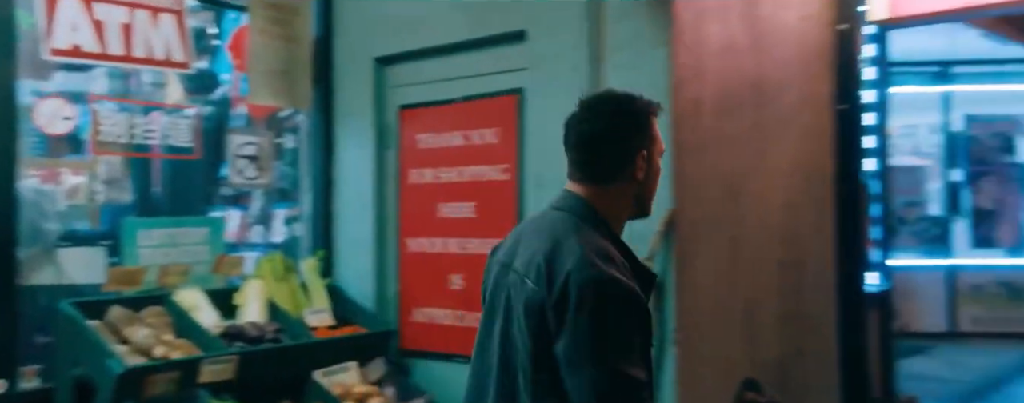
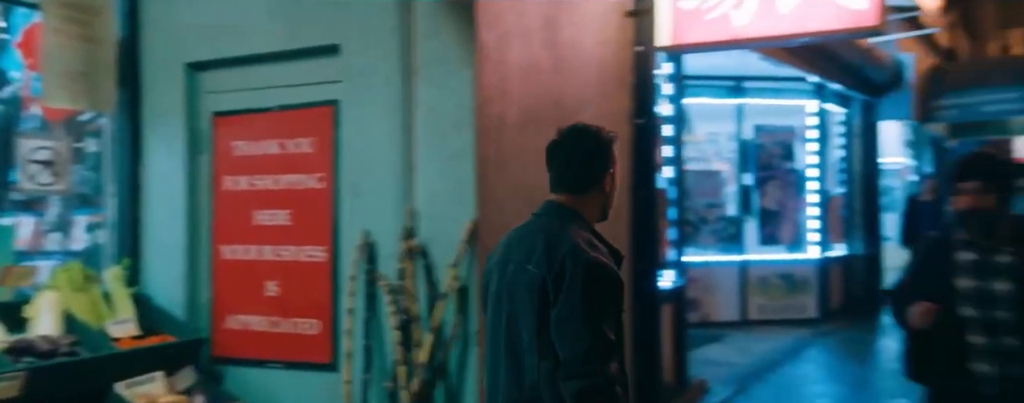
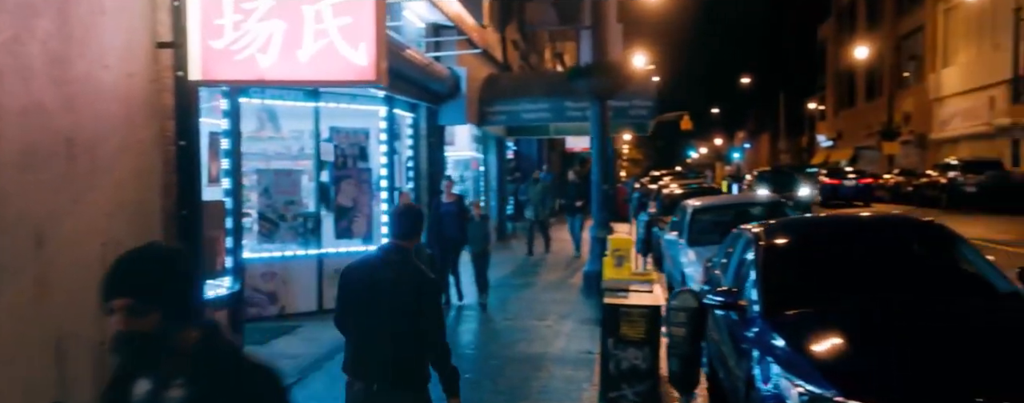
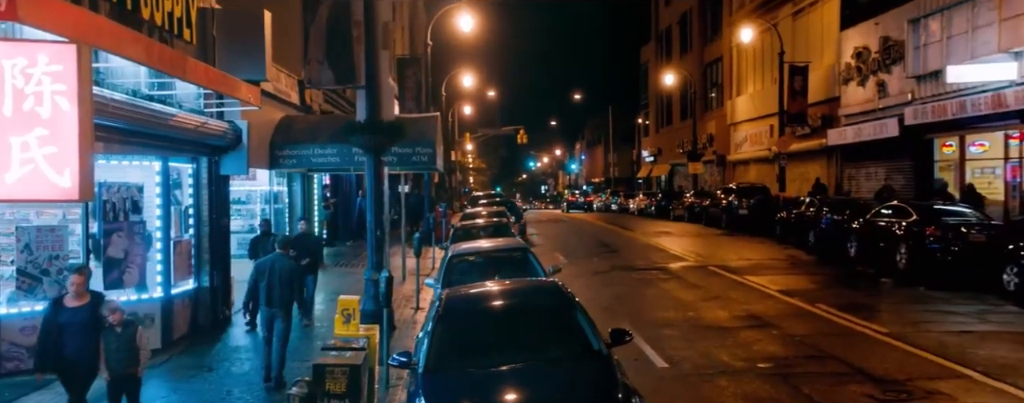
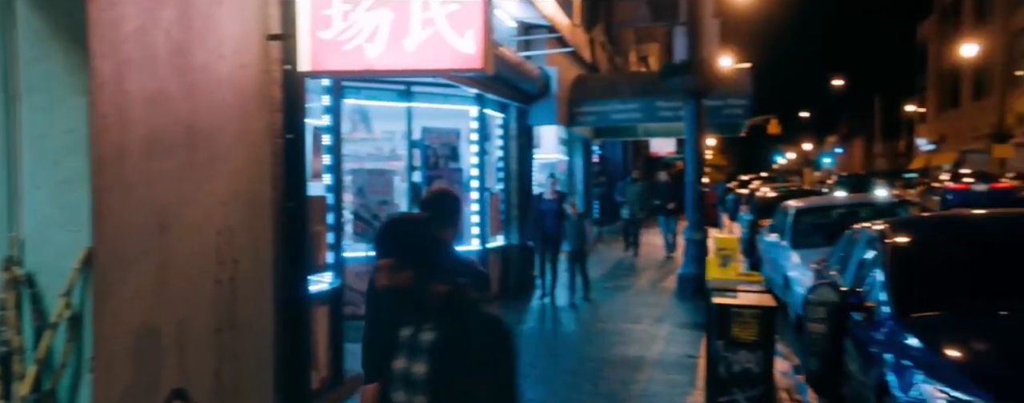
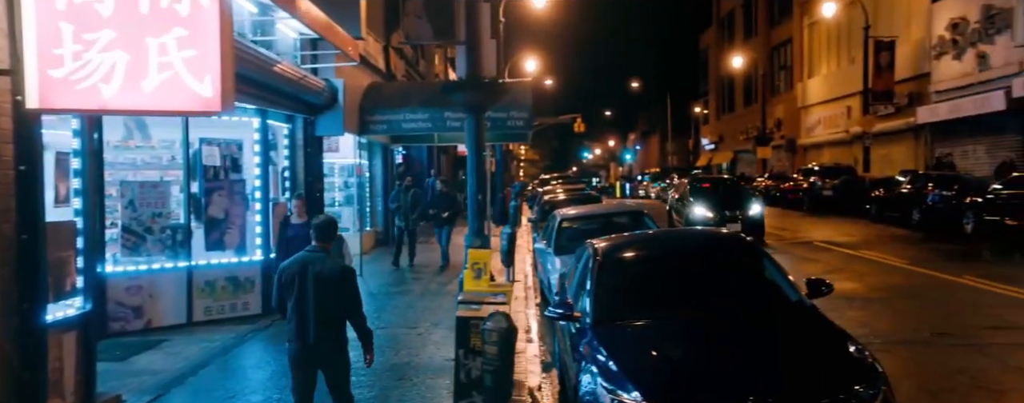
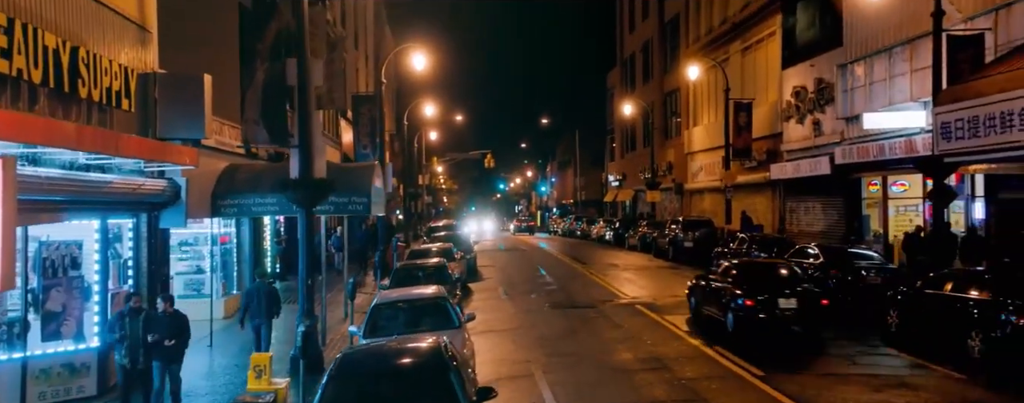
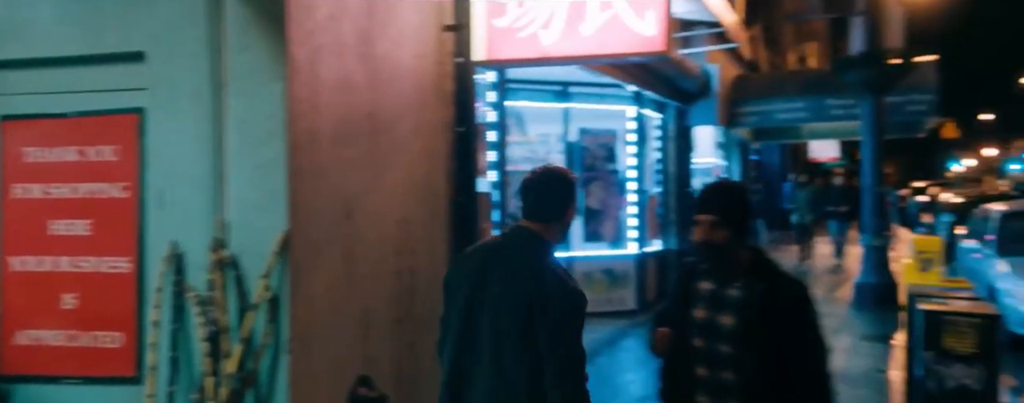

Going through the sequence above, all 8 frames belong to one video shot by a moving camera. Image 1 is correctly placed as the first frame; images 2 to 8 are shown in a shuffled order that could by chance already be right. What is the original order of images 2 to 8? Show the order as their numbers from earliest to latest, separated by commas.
2, 8, 5, 3, 6, 4, 7
